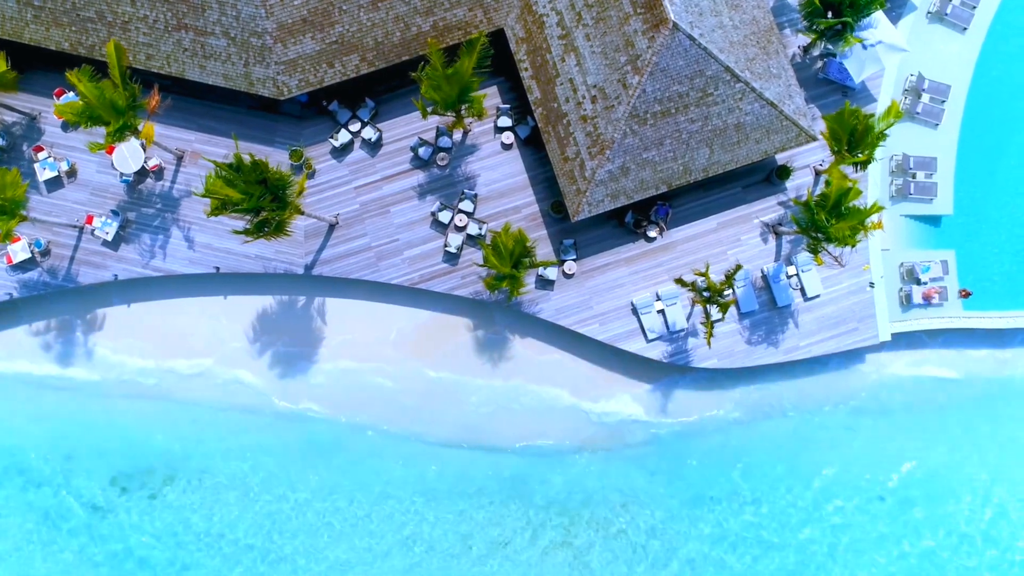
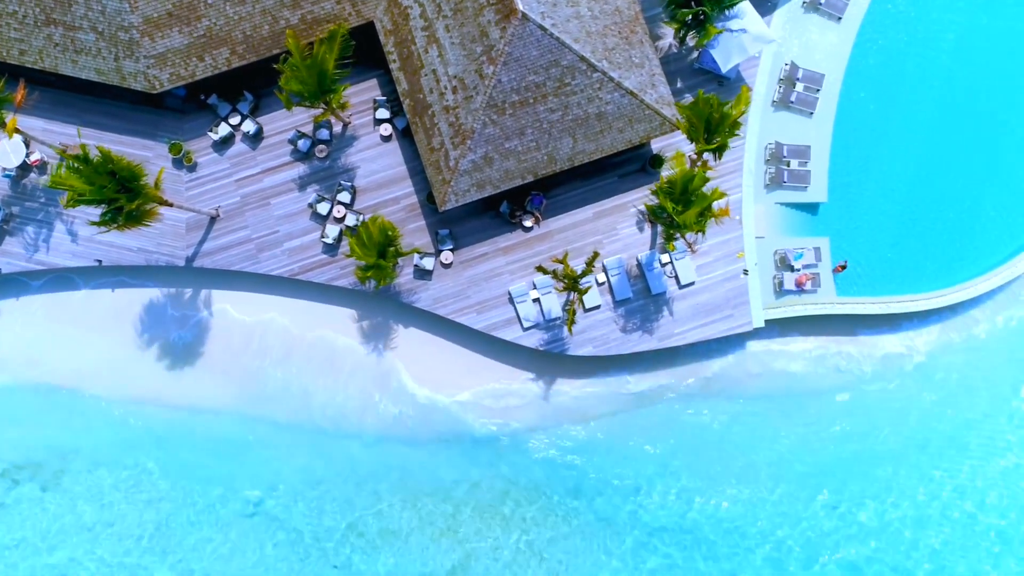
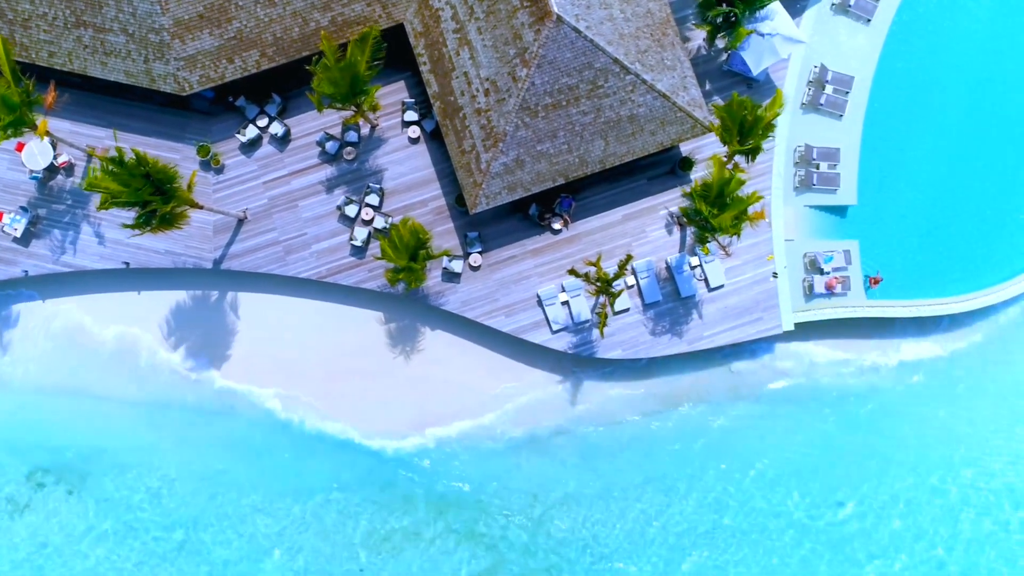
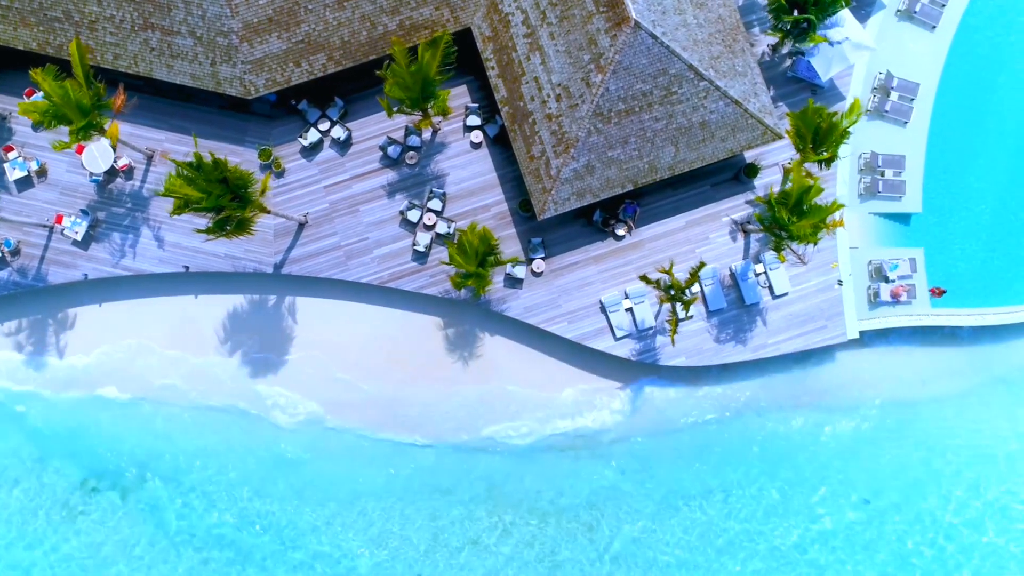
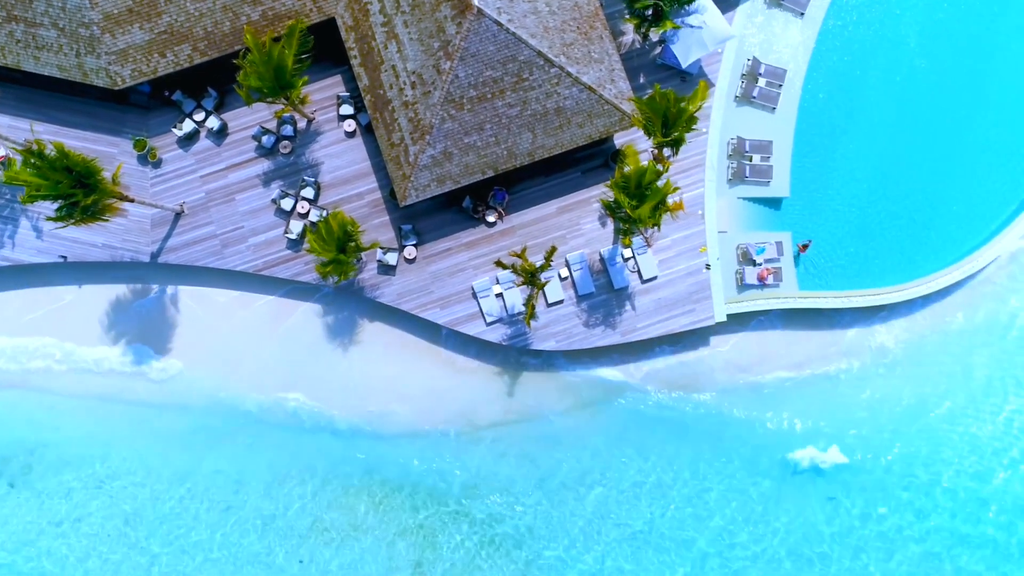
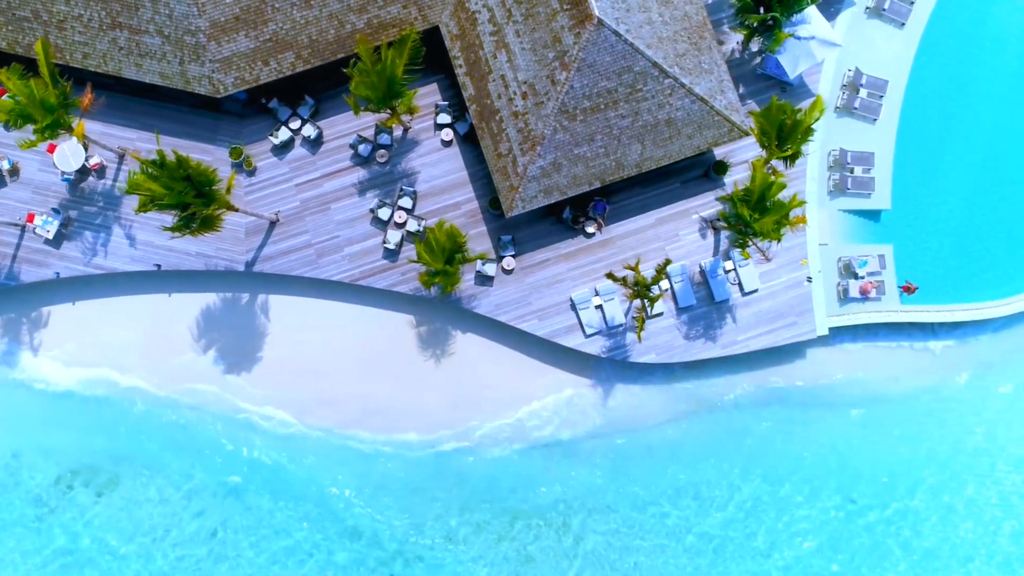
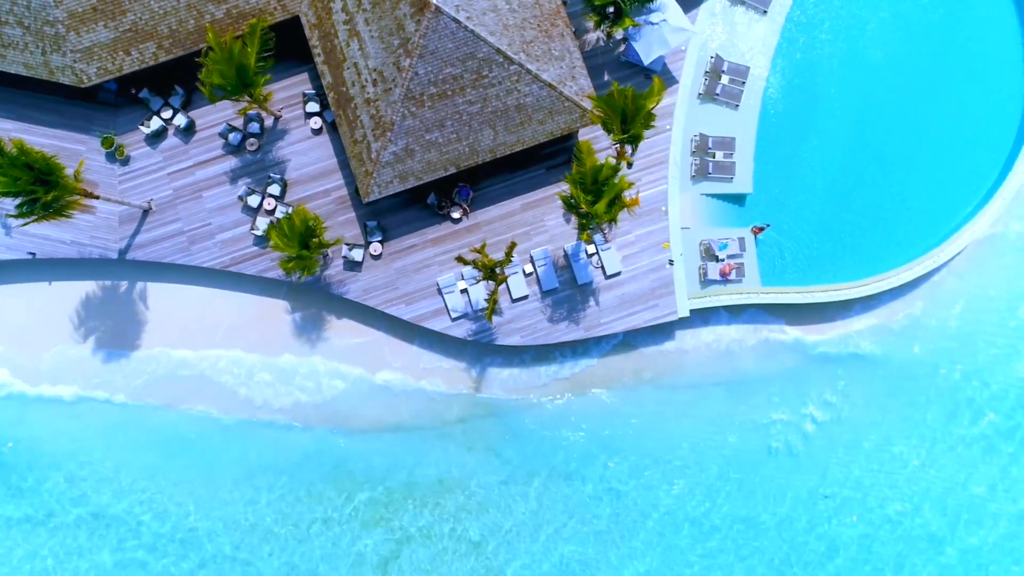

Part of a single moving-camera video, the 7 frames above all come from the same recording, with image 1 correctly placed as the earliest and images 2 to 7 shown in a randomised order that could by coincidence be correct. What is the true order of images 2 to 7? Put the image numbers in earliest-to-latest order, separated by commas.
4, 6, 3, 2, 5, 7
